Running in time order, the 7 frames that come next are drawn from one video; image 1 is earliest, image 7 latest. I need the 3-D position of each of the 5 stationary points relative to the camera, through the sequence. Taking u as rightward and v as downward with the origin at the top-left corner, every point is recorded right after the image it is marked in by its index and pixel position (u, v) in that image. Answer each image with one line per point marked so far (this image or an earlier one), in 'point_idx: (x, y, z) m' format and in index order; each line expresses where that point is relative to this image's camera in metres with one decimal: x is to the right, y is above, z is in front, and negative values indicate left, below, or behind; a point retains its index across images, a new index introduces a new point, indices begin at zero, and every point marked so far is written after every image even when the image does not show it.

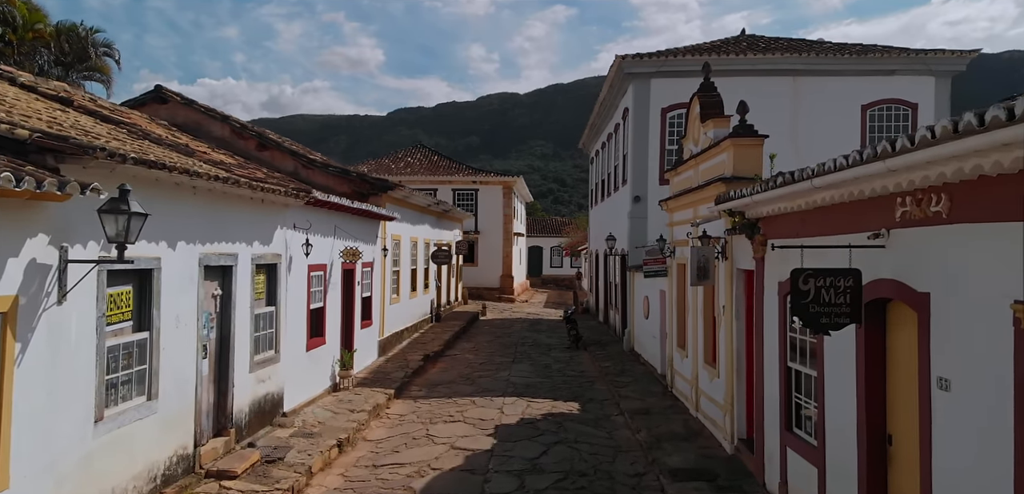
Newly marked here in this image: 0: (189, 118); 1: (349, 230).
0: (-6.1, +2.4, +14.3) m
1: (-2.6, +0.3, +12.2) m
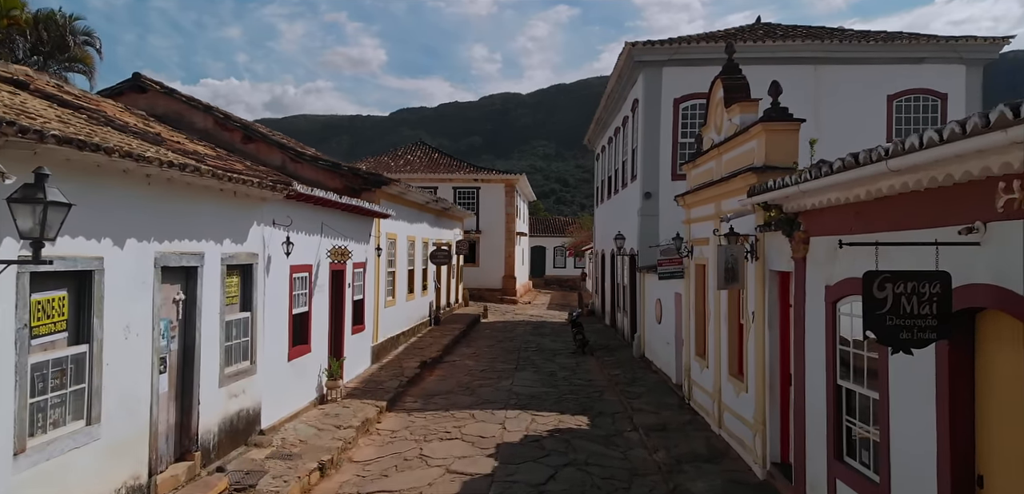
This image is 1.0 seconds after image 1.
0: (-6.1, +2.4, +13.4) m
1: (-2.6, +0.3, +11.3) m
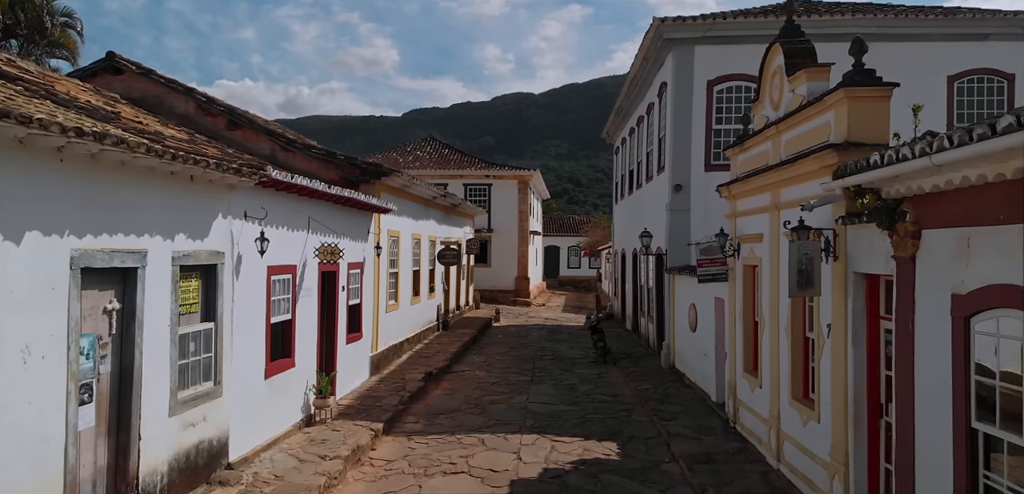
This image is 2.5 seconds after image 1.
0: (-5.8, +2.5, +12.0) m
1: (-2.4, +0.3, +9.8) m
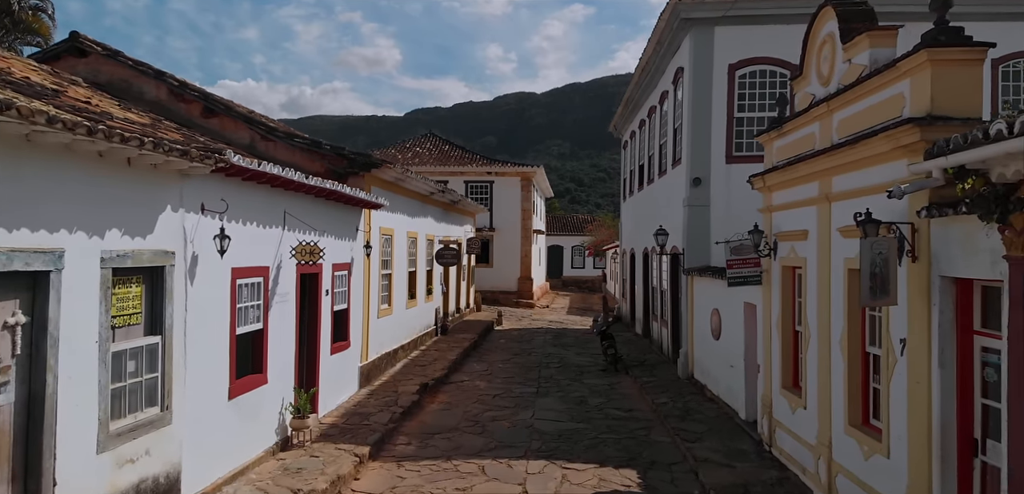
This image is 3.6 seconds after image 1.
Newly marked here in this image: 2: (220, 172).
0: (-5.8, +2.5, +10.9) m
1: (-2.3, +0.3, +8.7) m
2: (-2.5, +0.6, +6.4) m
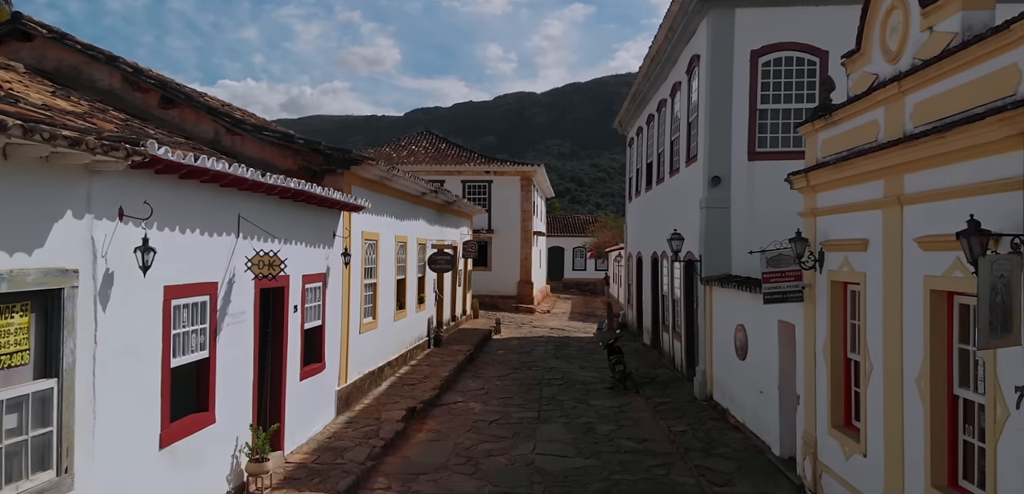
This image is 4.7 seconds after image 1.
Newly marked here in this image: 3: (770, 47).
0: (-5.8, +2.4, +9.6) m
1: (-2.4, +0.2, +7.4) m
2: (-2.5, +0.5, +5.1) m
3: (+3.9, +3.0, +11.4) m
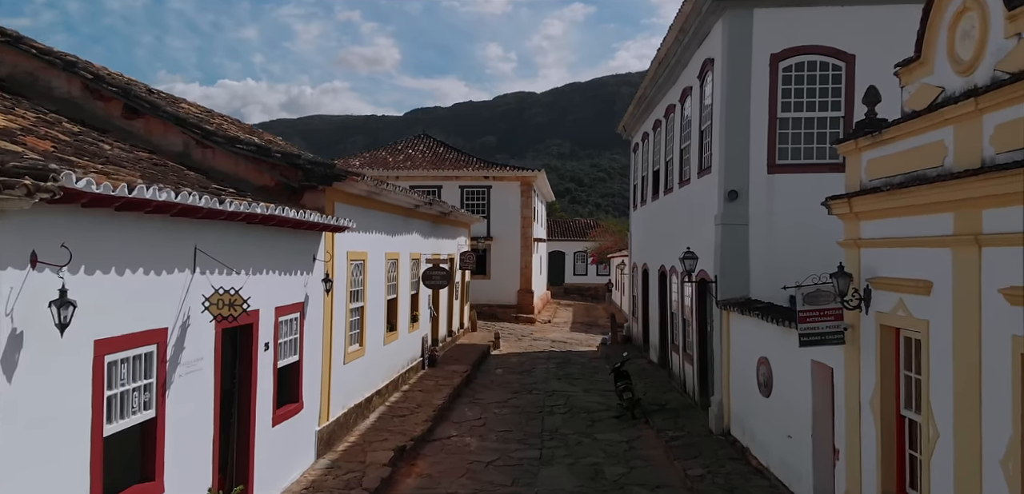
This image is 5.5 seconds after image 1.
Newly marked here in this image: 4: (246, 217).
0: (-5.8, +2.1, +8.7) m
1: (-2.4, -0.1, +6.5) m
2: (-2.5, +0.2, +4.2) m
3: (+3.9, +2.7, +10.5) m
4: (-2.2, +0.3, +6.3) m
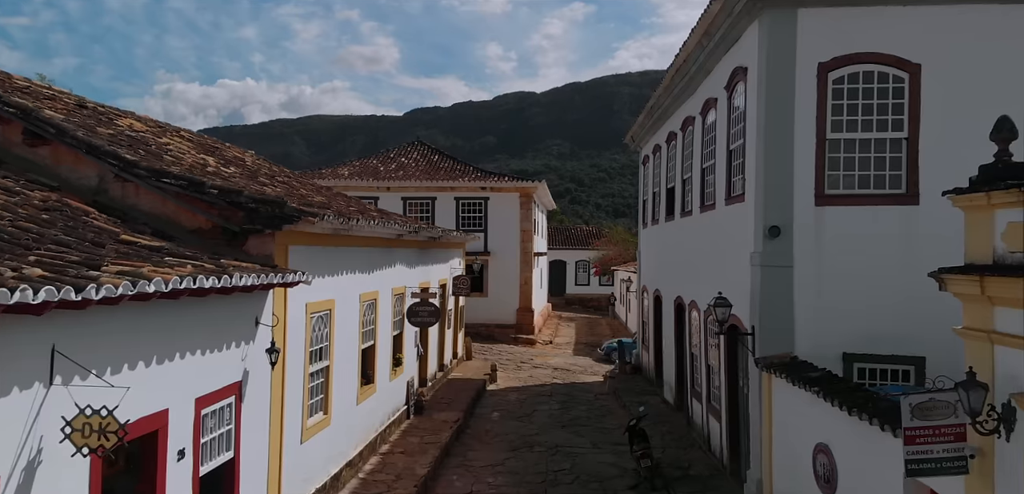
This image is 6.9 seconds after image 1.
0: (-5.8, +1.5, +6.9) m
1: (-2.4, -0.6, +4.8) m
2: (-2.5, -0.3, +2.4) m
3: (+3.8, +2.2, +8.7) m
4: (-2.3, -0.3, +4.6) m
